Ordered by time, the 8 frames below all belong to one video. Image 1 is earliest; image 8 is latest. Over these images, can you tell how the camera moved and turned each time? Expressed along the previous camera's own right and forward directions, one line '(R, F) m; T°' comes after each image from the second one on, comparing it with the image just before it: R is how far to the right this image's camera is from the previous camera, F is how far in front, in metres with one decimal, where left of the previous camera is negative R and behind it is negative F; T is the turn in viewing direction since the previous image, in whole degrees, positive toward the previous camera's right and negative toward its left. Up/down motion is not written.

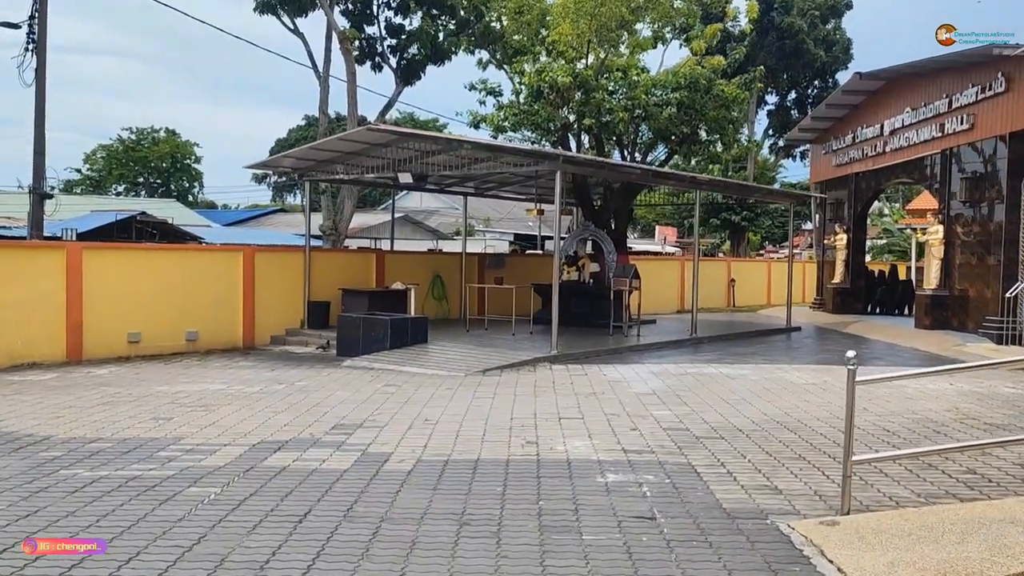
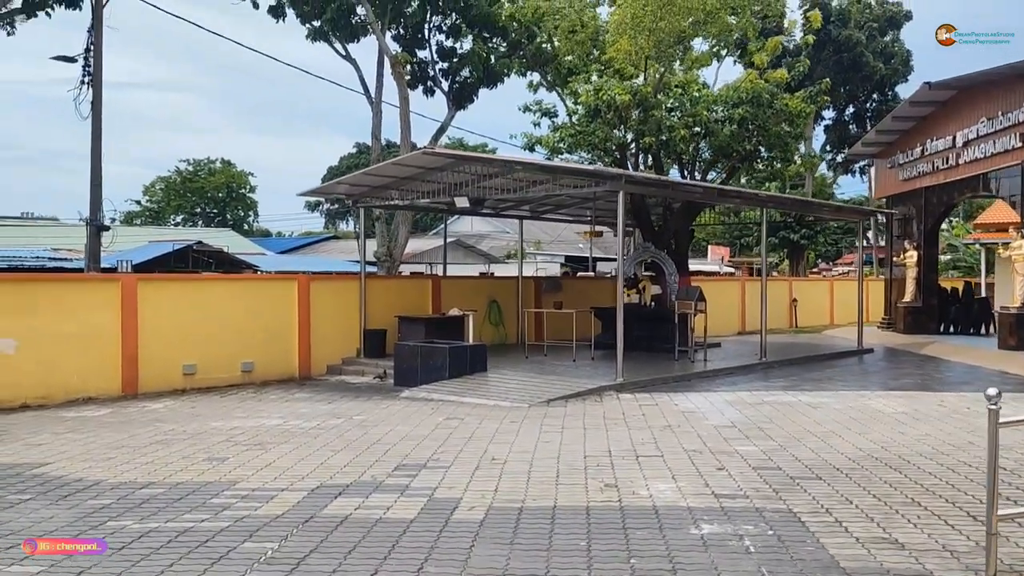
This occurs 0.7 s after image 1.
(-0.2, +0.5) m; -3°
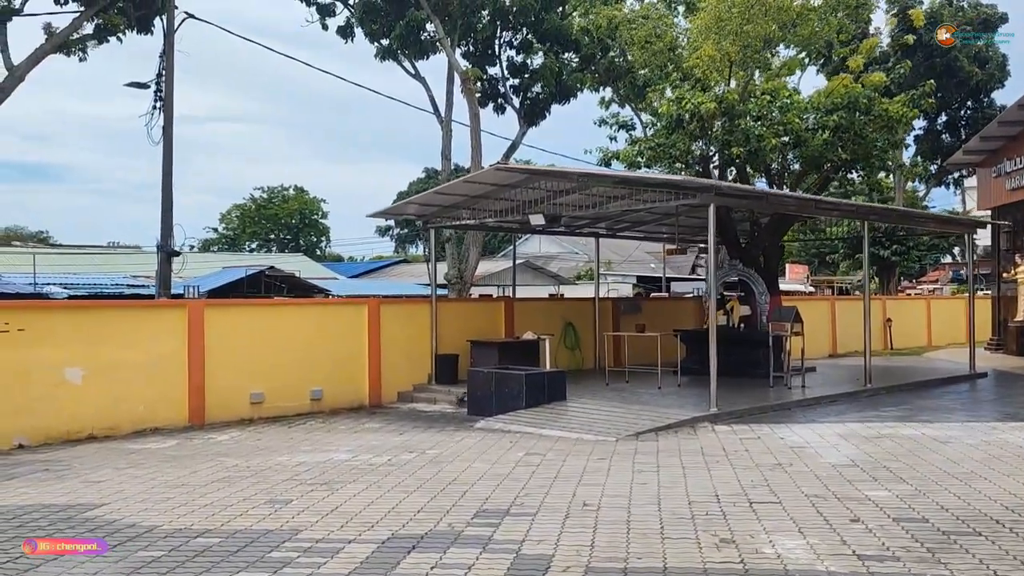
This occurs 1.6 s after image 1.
(-0.2, +0.8) m; -4°
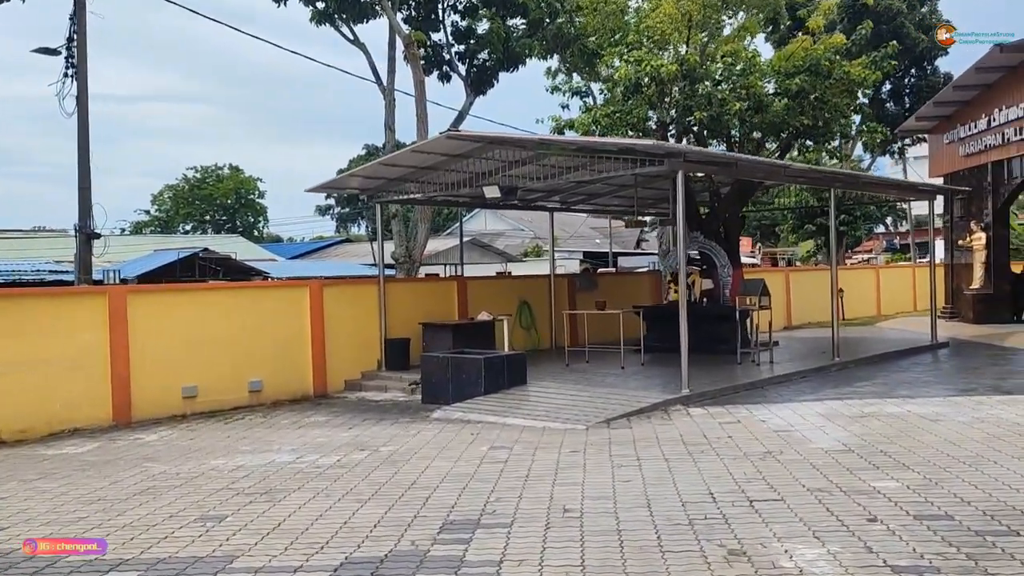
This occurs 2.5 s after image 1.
(-0.1, +0.8) m; +4°
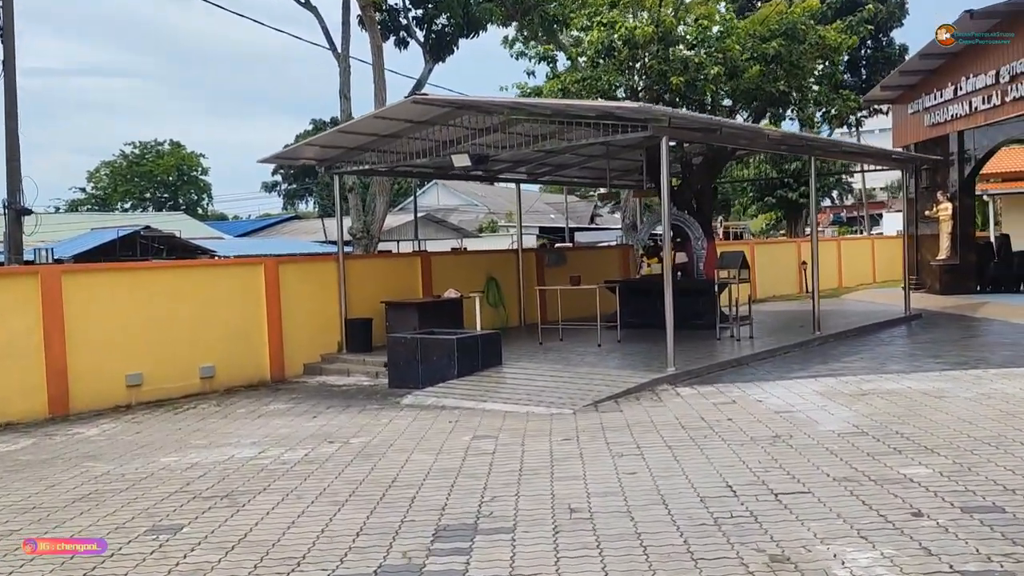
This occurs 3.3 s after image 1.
(-0.3, +0.7) m; +3°
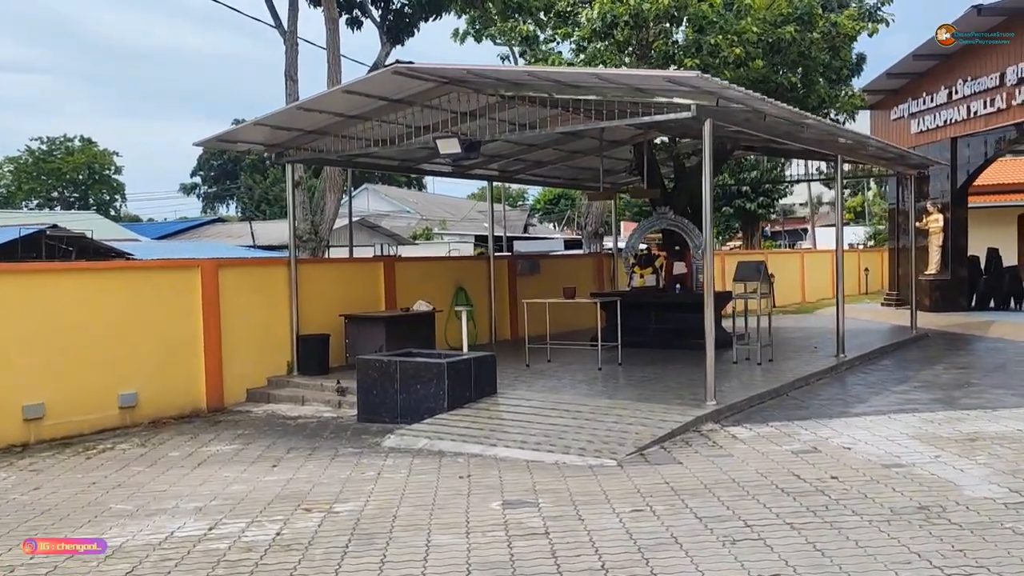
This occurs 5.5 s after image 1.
(-0.7, +1.8) m; +5°
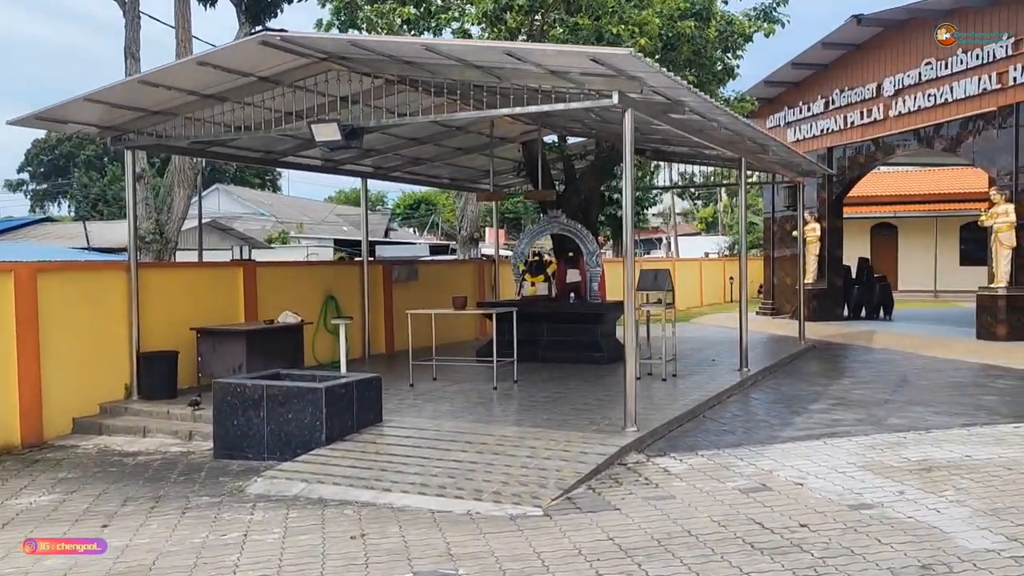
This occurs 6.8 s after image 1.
(-0.3, +1.1) m; +9°
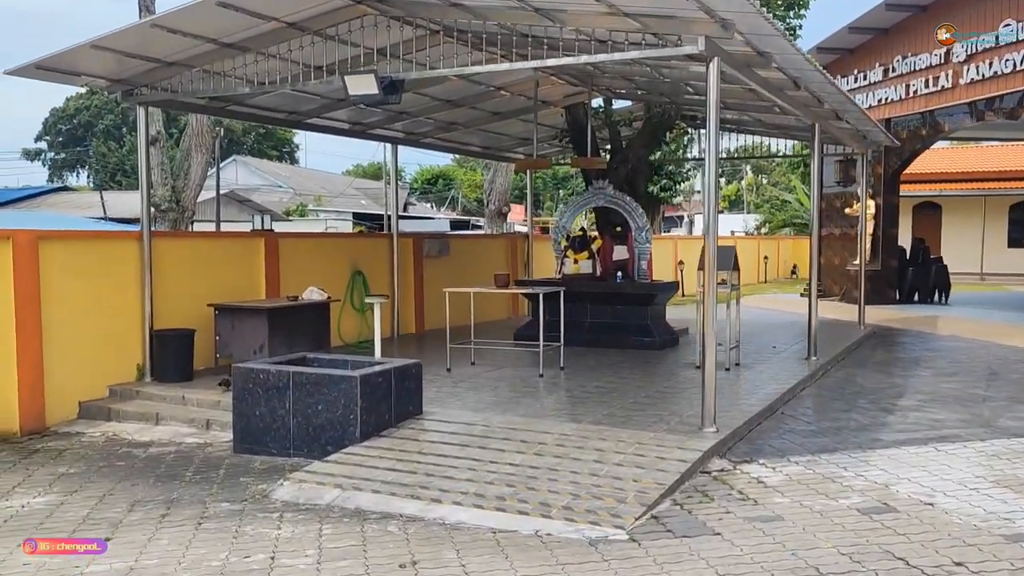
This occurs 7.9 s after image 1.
(-0.3, +0.9) m; -1°
